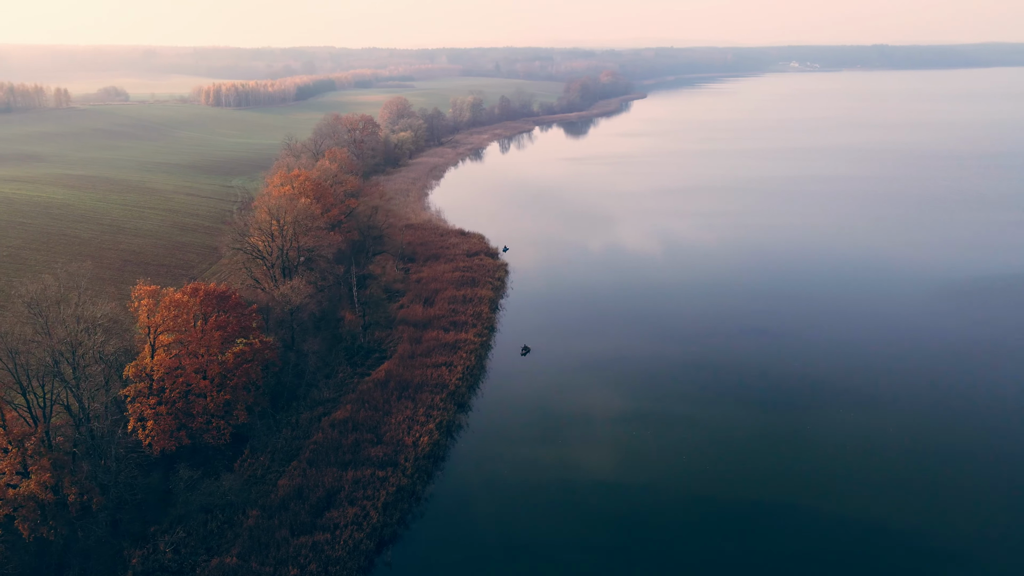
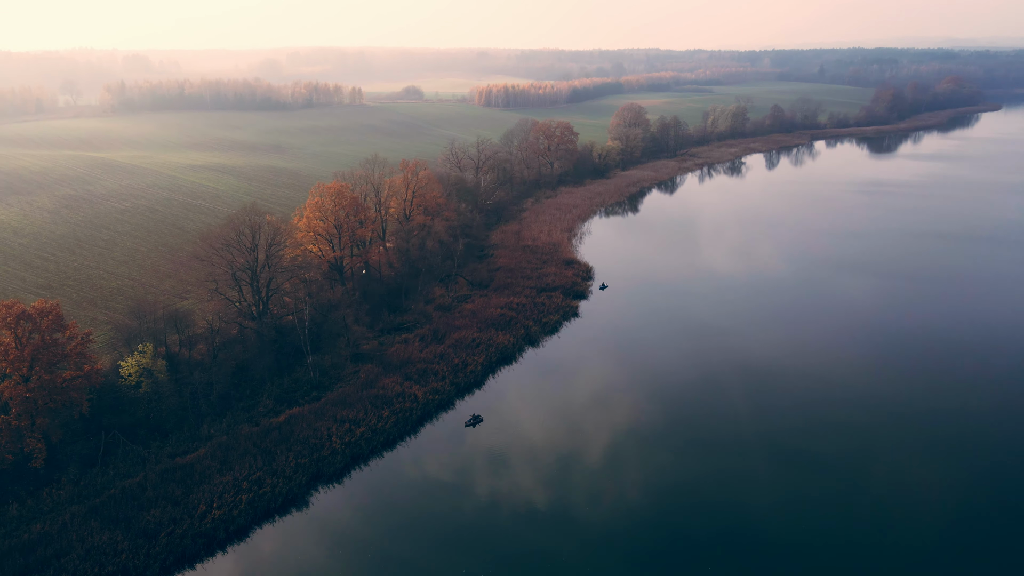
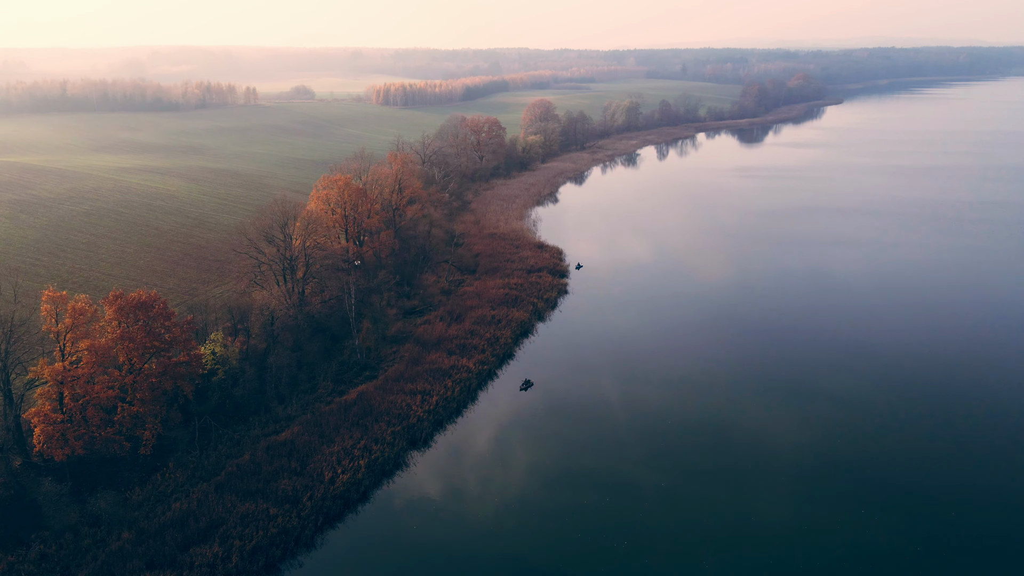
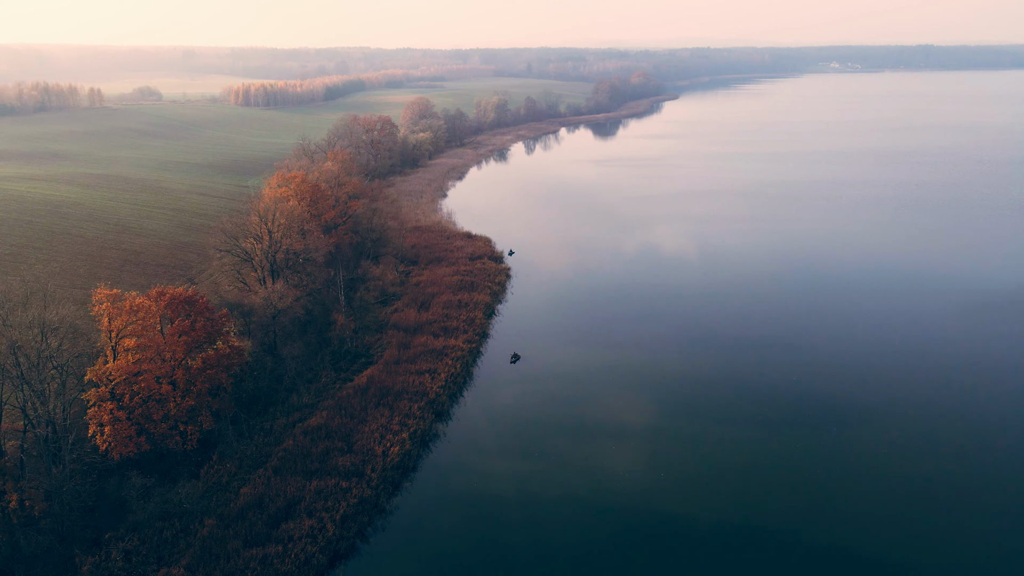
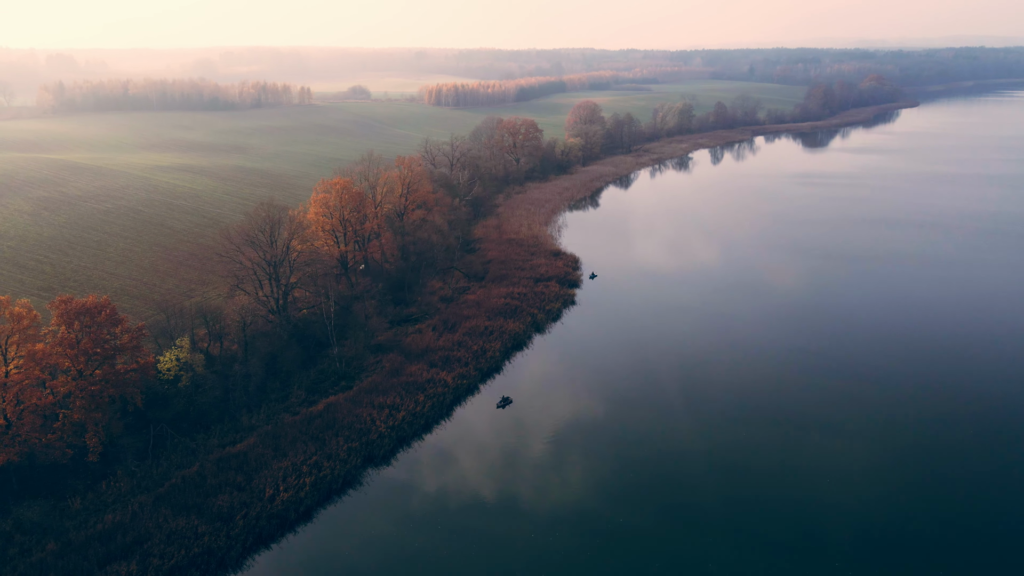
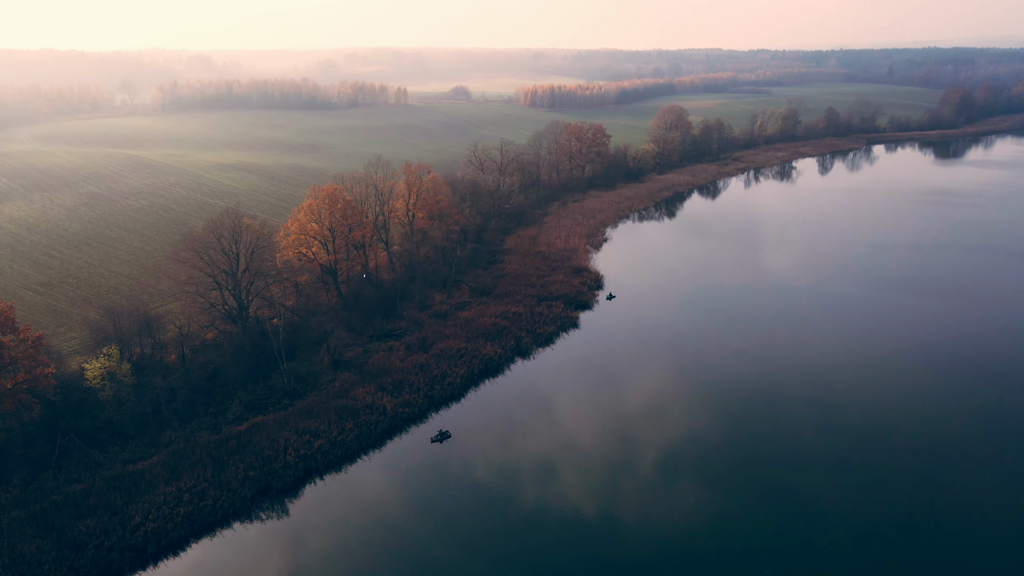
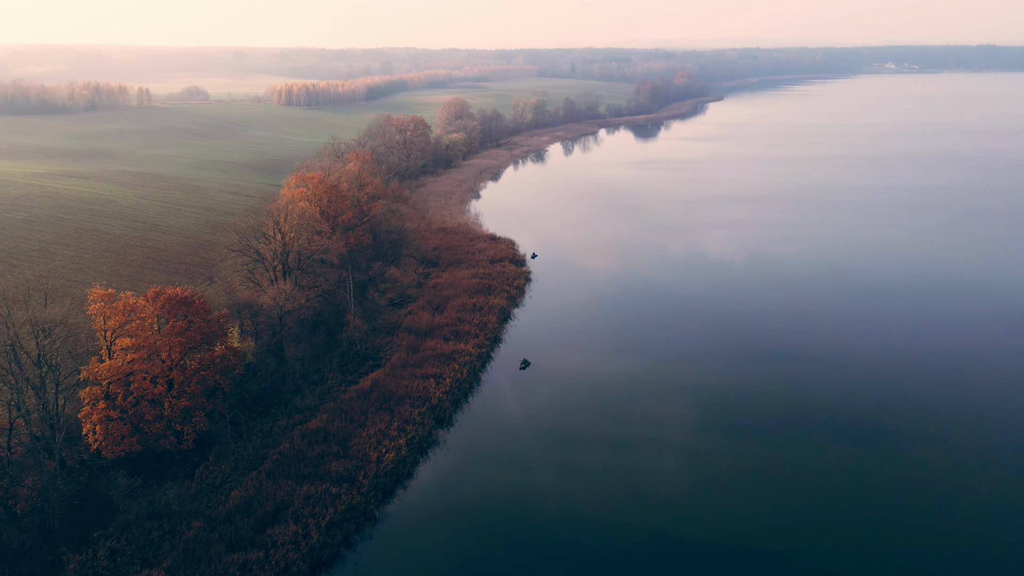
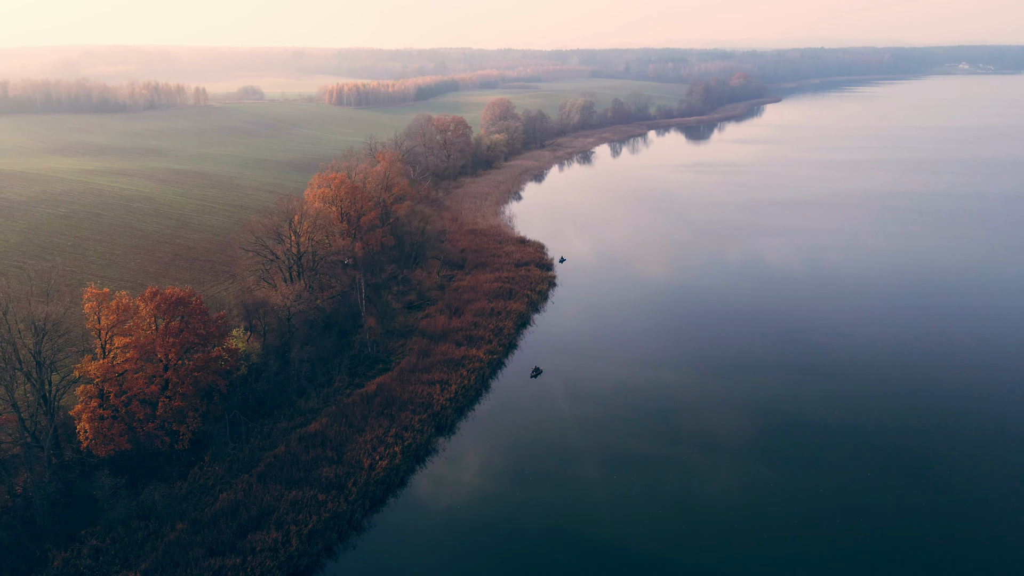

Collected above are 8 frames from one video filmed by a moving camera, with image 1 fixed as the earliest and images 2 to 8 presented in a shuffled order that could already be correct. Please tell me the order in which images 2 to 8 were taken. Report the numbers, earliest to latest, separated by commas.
4, 7, 8, 3, 5, 2, 6
